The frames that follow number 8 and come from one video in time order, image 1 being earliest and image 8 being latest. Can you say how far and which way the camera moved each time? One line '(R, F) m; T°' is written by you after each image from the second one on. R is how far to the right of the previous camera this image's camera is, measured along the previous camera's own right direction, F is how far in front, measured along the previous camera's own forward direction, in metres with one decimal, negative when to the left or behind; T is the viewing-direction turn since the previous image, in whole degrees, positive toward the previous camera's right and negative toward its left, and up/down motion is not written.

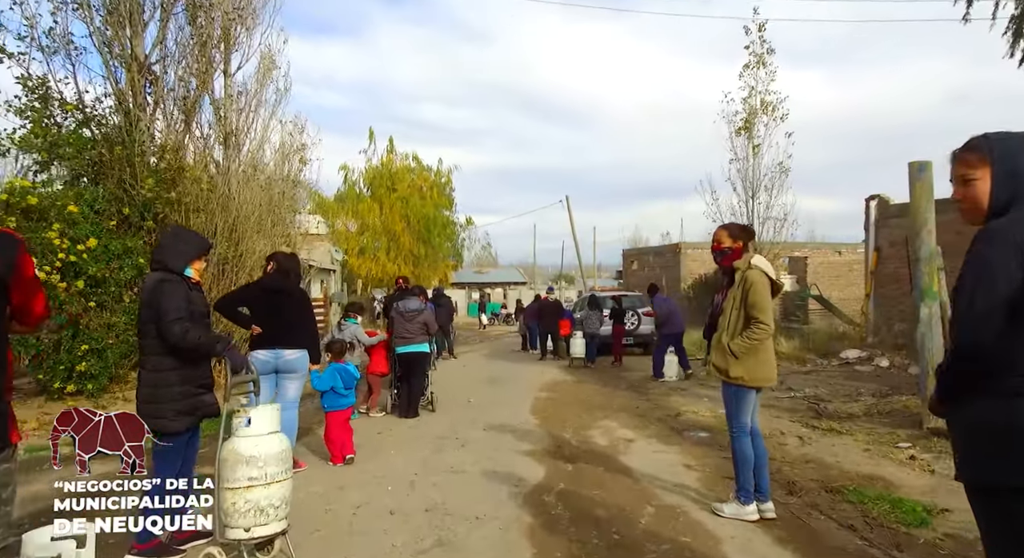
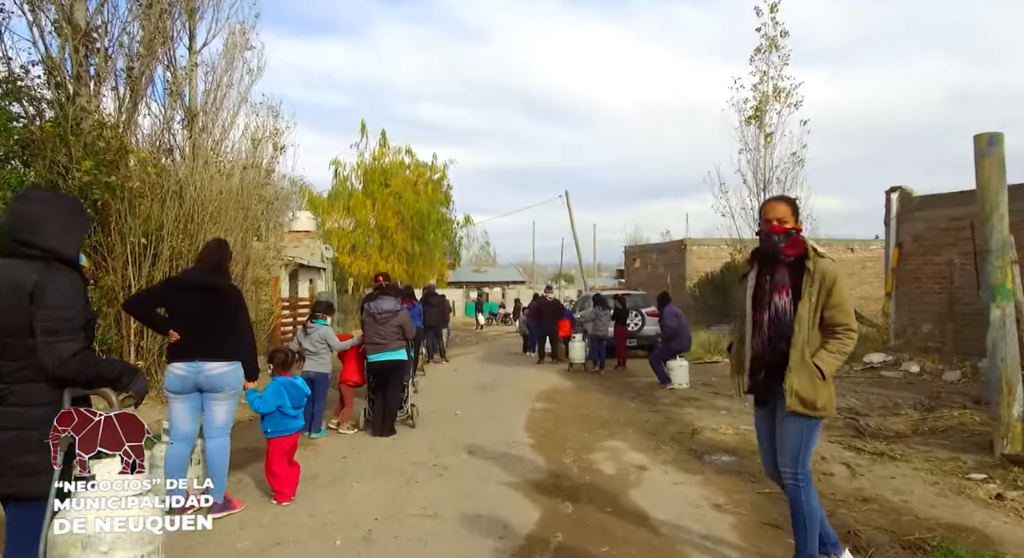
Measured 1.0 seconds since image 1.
(+0.1, +1.2) m; 0°
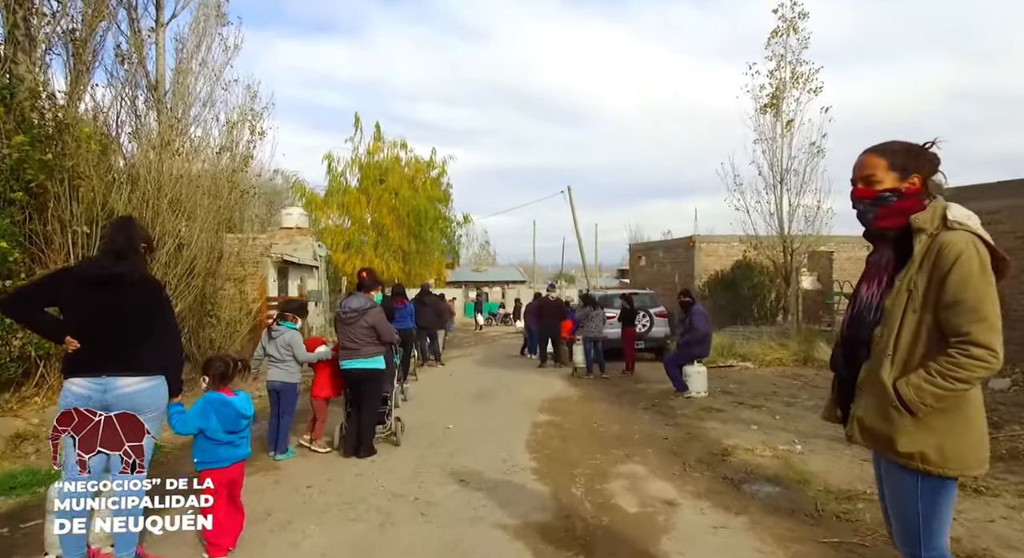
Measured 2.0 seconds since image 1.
(0.0, +1.1) m; 0°
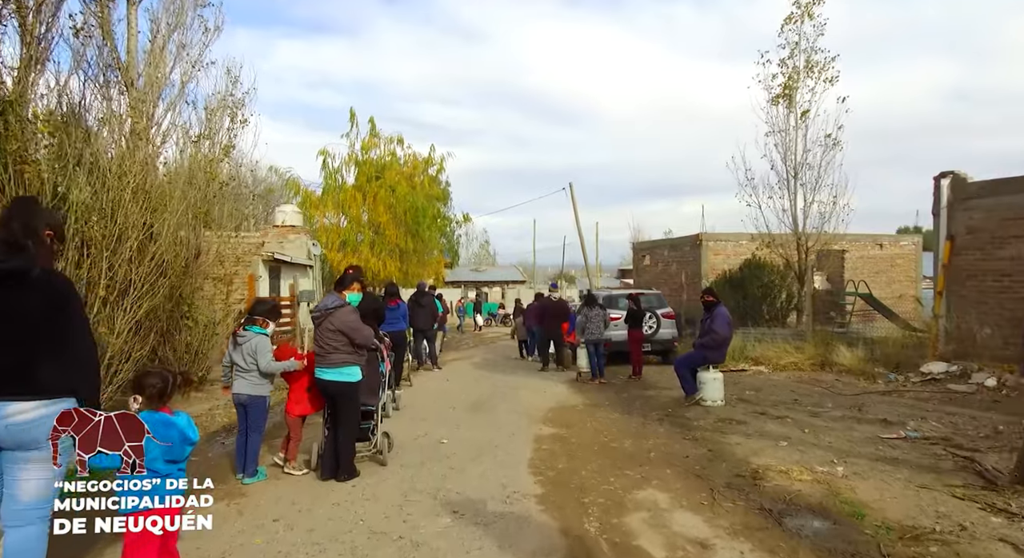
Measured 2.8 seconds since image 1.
(0.0, +0.8) m; 0°
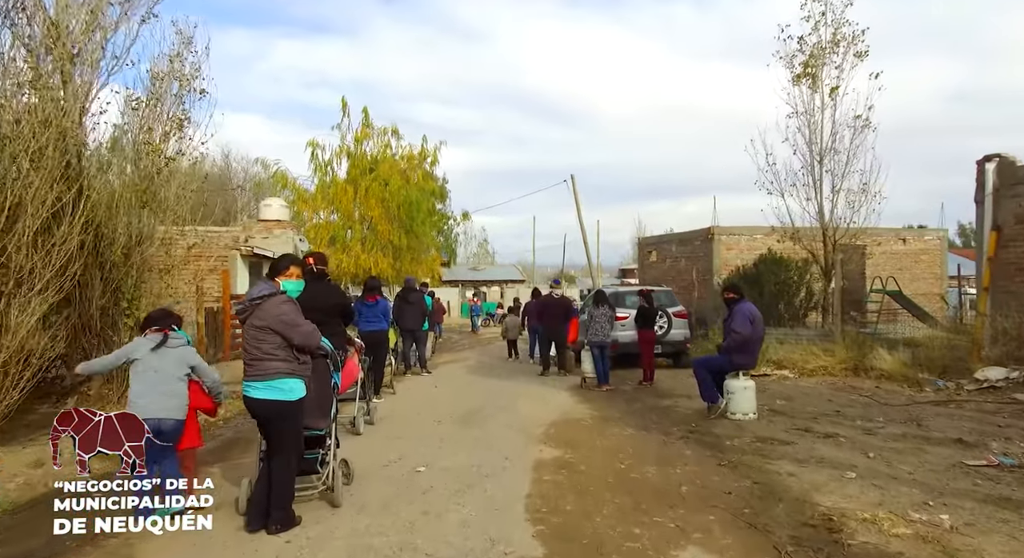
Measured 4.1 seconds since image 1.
(+0.1, +1.5) m; 0°
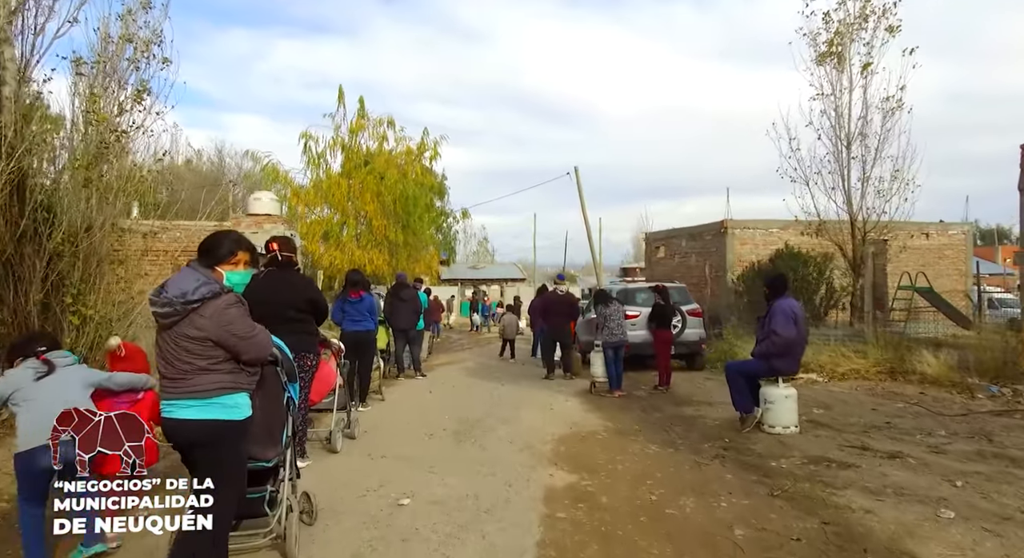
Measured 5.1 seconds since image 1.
(0.0, +1.2) m; 0°
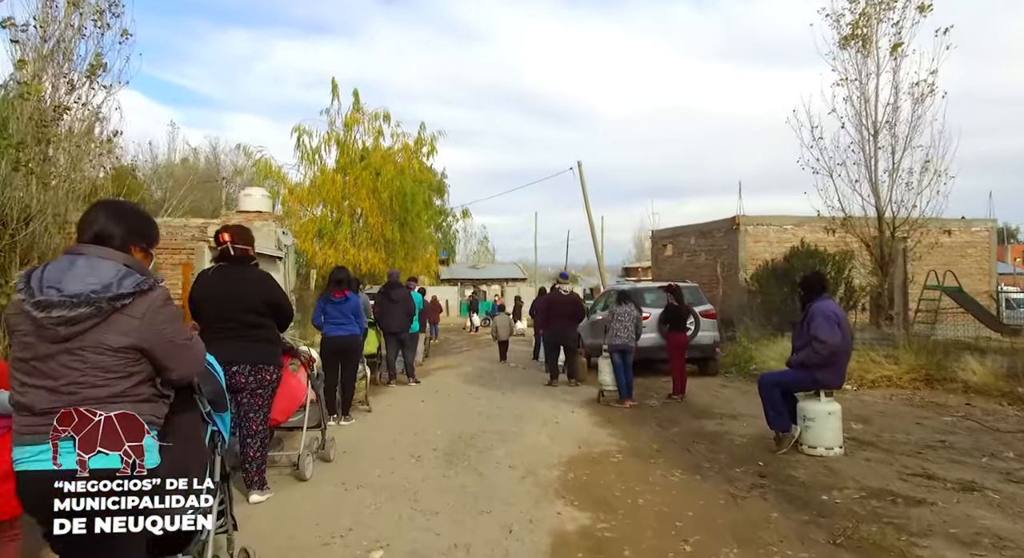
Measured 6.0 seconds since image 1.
(0.0, +1.0) m; 0°
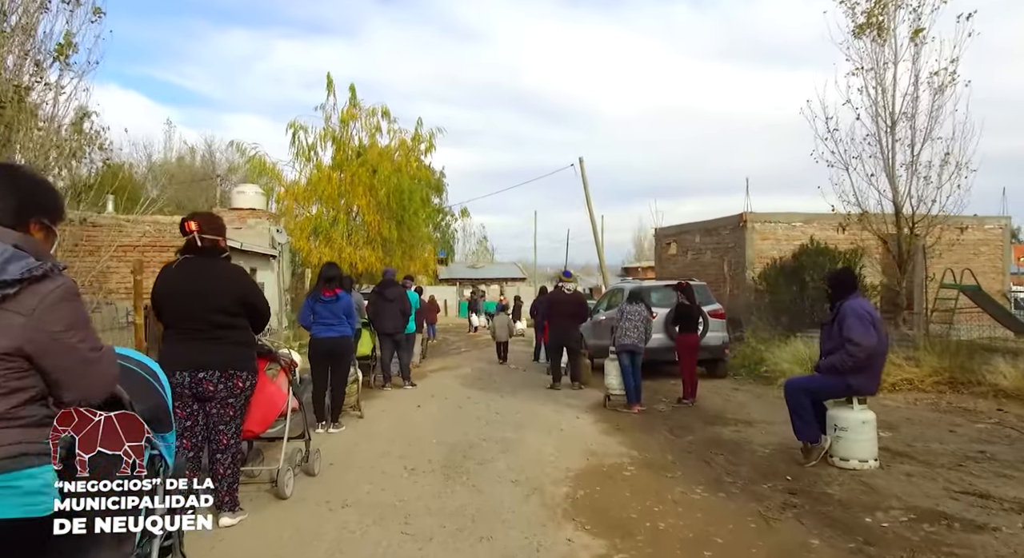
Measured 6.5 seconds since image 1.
(0.0, +0.6) m; 0°
